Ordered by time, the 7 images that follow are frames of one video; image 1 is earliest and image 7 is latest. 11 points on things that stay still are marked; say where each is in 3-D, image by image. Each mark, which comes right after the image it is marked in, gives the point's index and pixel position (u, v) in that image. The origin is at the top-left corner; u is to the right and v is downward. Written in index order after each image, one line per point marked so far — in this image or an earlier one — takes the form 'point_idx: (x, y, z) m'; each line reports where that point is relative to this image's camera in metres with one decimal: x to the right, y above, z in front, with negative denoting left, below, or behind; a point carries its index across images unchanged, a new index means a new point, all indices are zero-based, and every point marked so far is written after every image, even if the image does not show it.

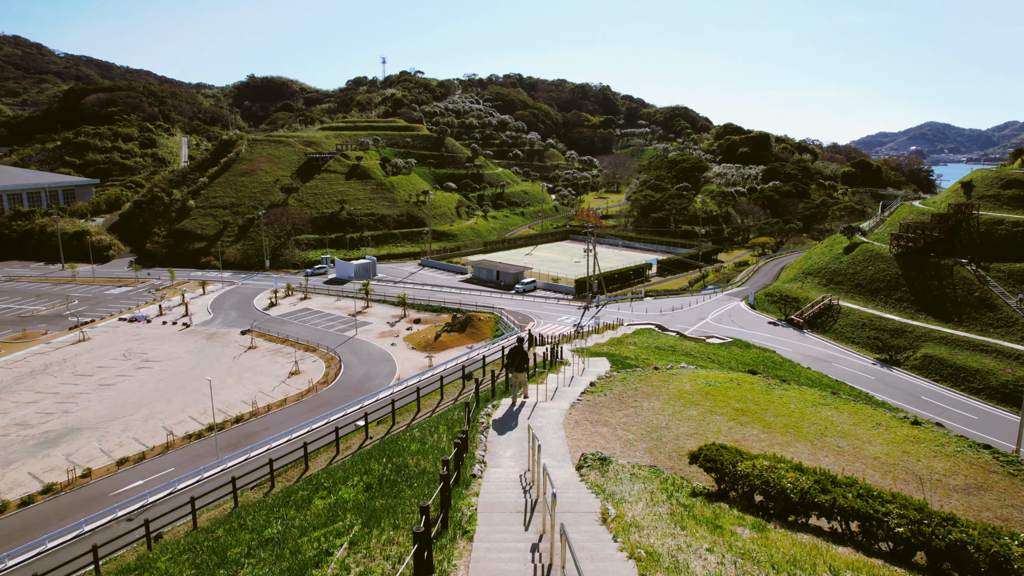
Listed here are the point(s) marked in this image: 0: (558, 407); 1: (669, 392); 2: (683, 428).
0: (+1.2, -3.2, +13.5) m
1: (+4.3, -2.8, +13.7) m
2: (+4.0, -3.3, +11.9) m
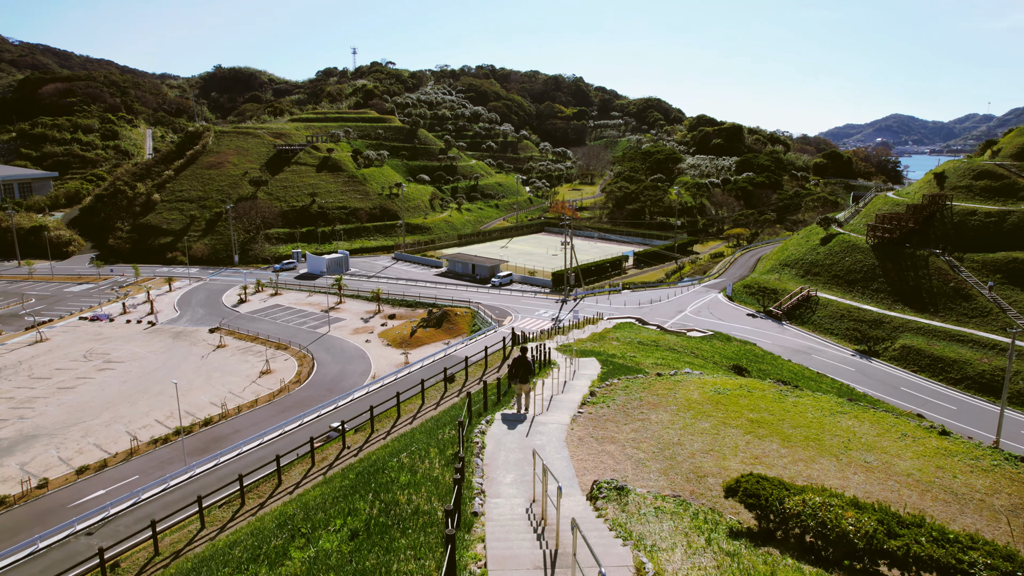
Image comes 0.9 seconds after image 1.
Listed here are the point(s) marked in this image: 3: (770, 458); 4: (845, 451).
0: (+1.1, -3.3, +12.4) m
1: (+4.2, -2.9, +12.8) m
2: (+4.0, -3.4, +10.9) m
3: (+5.3, -3.5, +10.3) m
4: (+6.8, -3.3, +10.4) m
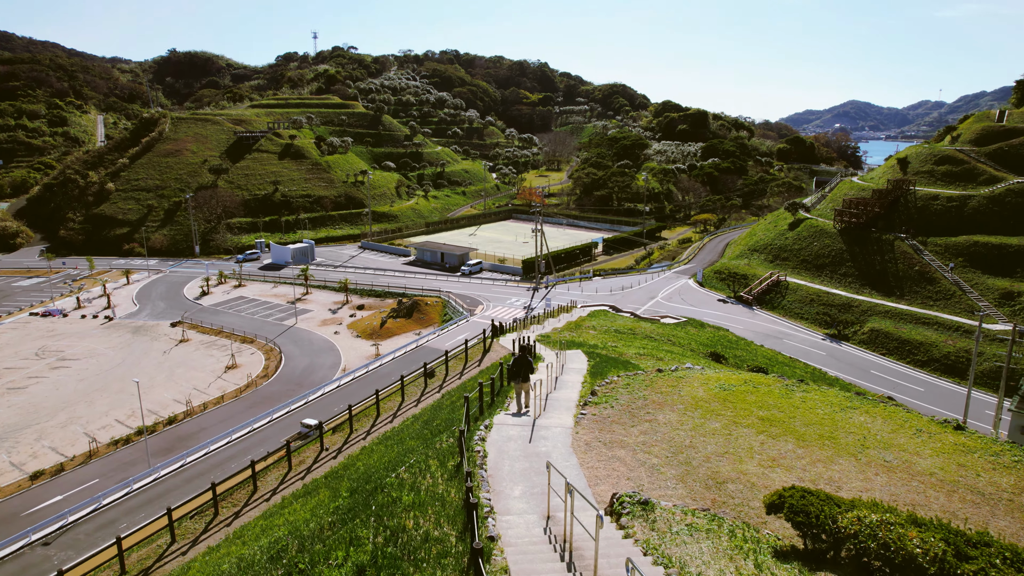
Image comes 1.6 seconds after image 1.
0: (+1.1, -3.2, +11.8) m
1: (+4.1, -2.7, +12.3) m
2: (+4.1, -3.3, +10.4) m
3: (+5.4, -3.4, +9.9) m
4: (+7.0, -3.2, +10.1) m
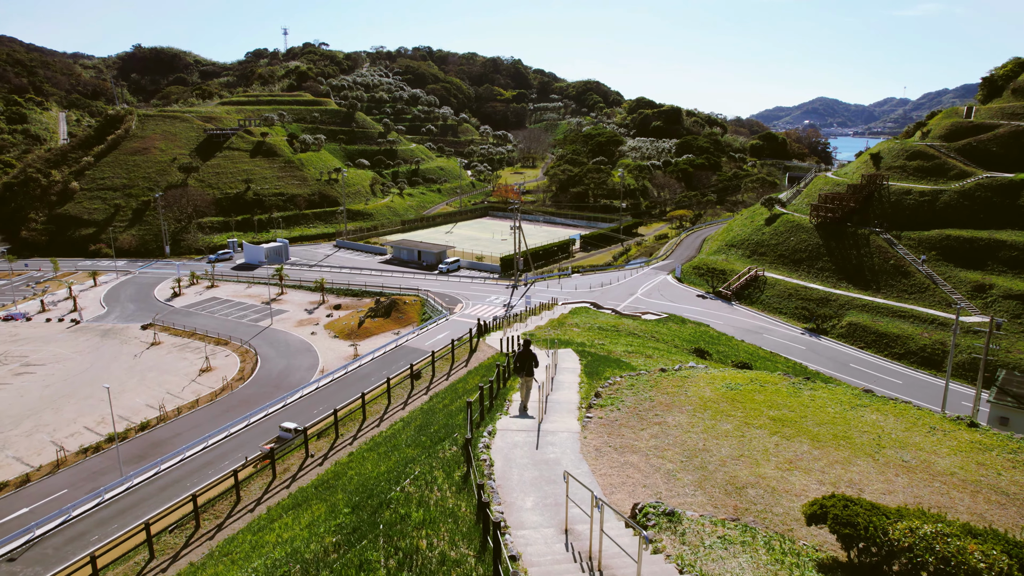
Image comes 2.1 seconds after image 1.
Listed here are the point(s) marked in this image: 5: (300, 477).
0: (+1.2, -3.1, +11.3) m
1: (+4.2, -2.7, +11.9) m
2: (+4.3, -3.2, +10.1) m
3: (+5.6, -3.3, +9.6) m
4: (+7.1, -3.1, +9.8) m
5: (-8.2, -7.3, +19.6) m
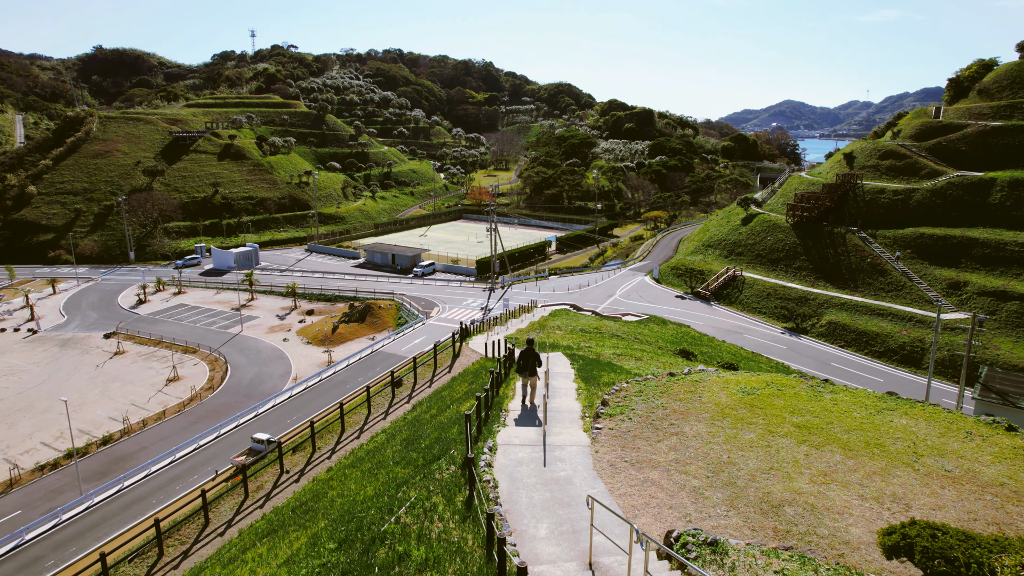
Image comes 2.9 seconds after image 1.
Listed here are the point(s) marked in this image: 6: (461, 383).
0: (+1.3, -3.1, +10.3) m
1: (+4.2, -2.6, +11.0) m
2: (+4.4, -3.1, +9.2) m
3: (+5.7, -3.2, +8.8) m
4: (+7.2, -3.0, +9.1) m
5: (-8.5, -7.4, +18.1) m
6: (-1.9, -3.5, +18.7) m
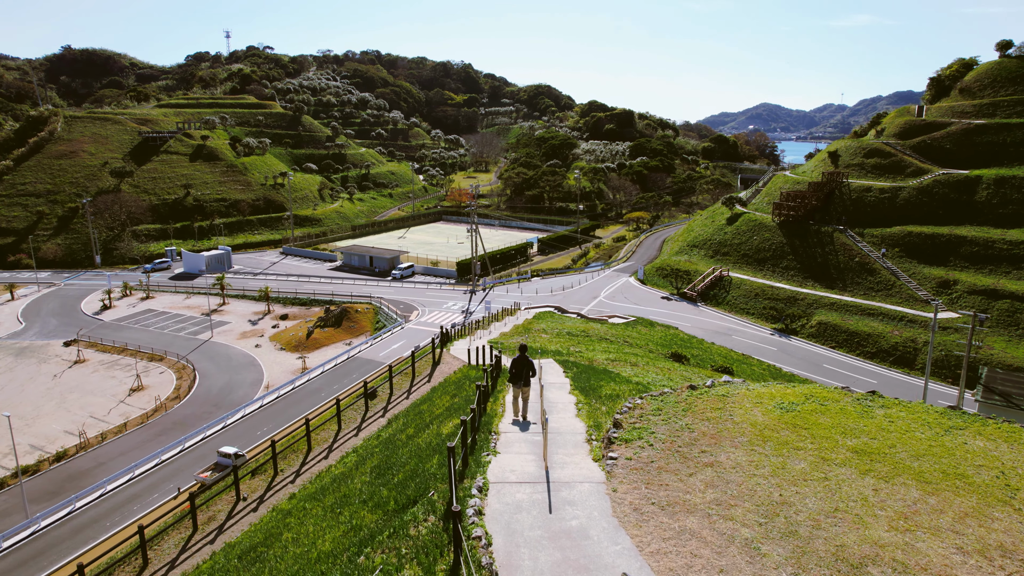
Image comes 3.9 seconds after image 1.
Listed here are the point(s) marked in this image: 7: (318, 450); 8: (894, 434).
0: (+1.2, -3.1, +8.2) m
1: (+4.1, -2.5, +9.2) m
2: (+4.3, -3.1, +7.3) m
3: (+5.7, -3.1, +6.9) m
4: (+7.2, -2.9, +7.3) m
5: (-8.8, -7.5, +15.7) m
6: (-2.3, -3.5, +16.6) m
7: (-7.4, -6.2, +19.3) m
8: (+6.6, -2.5, +8.8) m
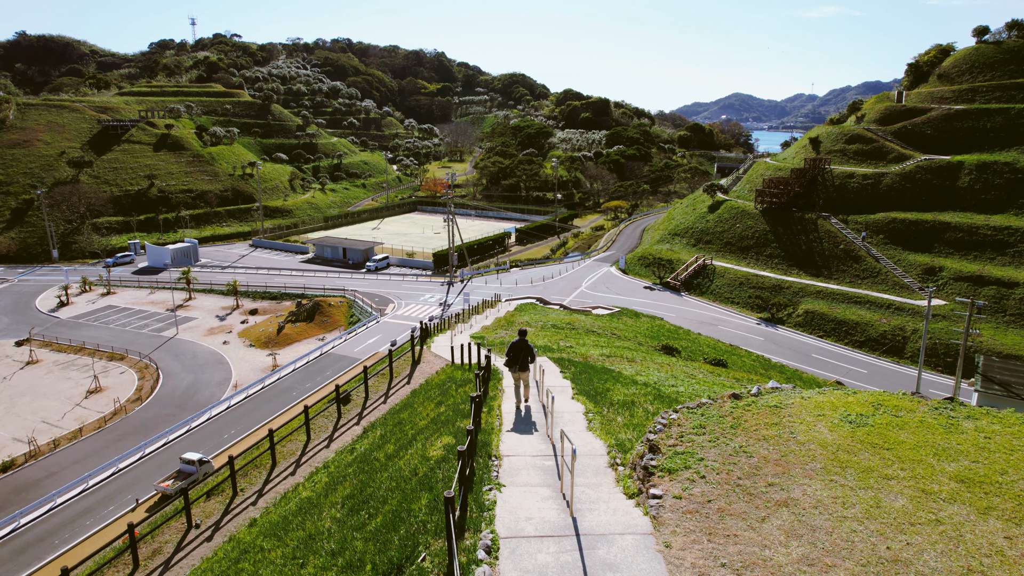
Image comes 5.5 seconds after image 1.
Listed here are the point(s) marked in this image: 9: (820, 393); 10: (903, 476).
0: (+1.4, -2.9, +6.3) m
1: (+4.3, -2.4, +7.3) m
2: (+4.6, -2.9, +5.5) m
3: (+5.9, -3.0, +5.2) m
4: (+7.5, -2.7, +5.6) m
5: (-8.9, -7.3, +13.3) m
6: (-2.4, -3.3, +14.5) m
7: (-7.6, -6.0, +17.0) m
8: (+6.8, -2.3, +7.1) m
9: (+5.5, -1.8, +9.5) m
10: (+5.2, -2.5, +6.7) m
